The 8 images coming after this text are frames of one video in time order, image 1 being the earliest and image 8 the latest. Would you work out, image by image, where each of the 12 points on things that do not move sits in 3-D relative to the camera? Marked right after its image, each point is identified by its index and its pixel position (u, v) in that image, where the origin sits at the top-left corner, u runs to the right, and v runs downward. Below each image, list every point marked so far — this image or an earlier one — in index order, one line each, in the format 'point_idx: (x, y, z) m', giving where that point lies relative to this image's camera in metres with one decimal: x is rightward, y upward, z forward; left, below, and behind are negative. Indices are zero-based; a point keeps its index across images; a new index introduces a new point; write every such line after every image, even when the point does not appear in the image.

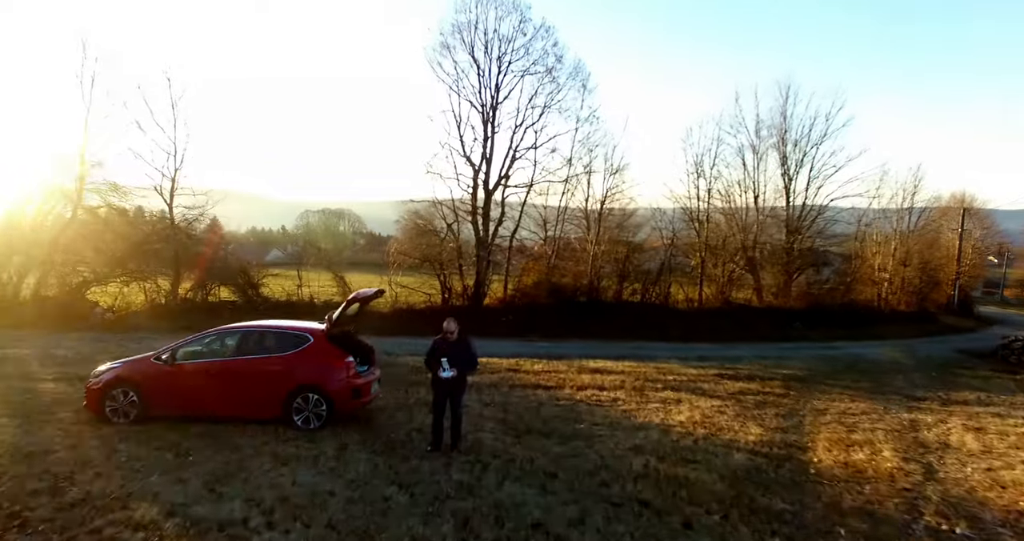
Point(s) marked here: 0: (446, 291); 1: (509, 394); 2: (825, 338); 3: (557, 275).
0: (-1.8, -0.6, +17.9) m
1: (0.0, -1.5, +7.8) m
2: (+9.2, -1.9, +19.3) m
3: (+1.3, -0.1, +18.8) m
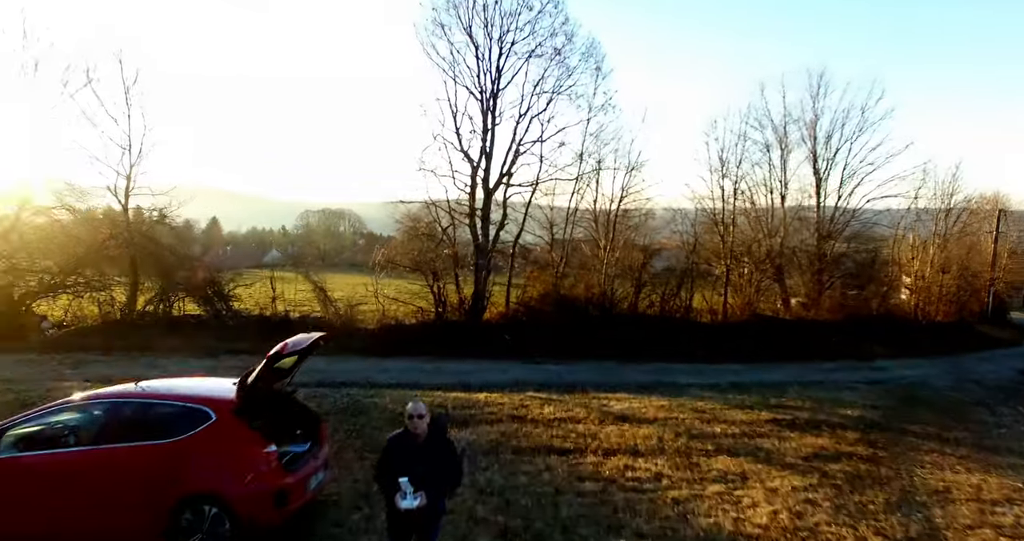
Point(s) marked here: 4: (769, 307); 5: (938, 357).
0: (-1.8, -0.8, +15.9) m
1: (0.0, -1.7, +5.8) m
2: (+9.3, -2.2, +17.2) m
3: (+1.4, -0.4, +16.7) m
4: (+7.1, -1.0, +18.3) m
5: (+11.7, -2.4, +18.1) m
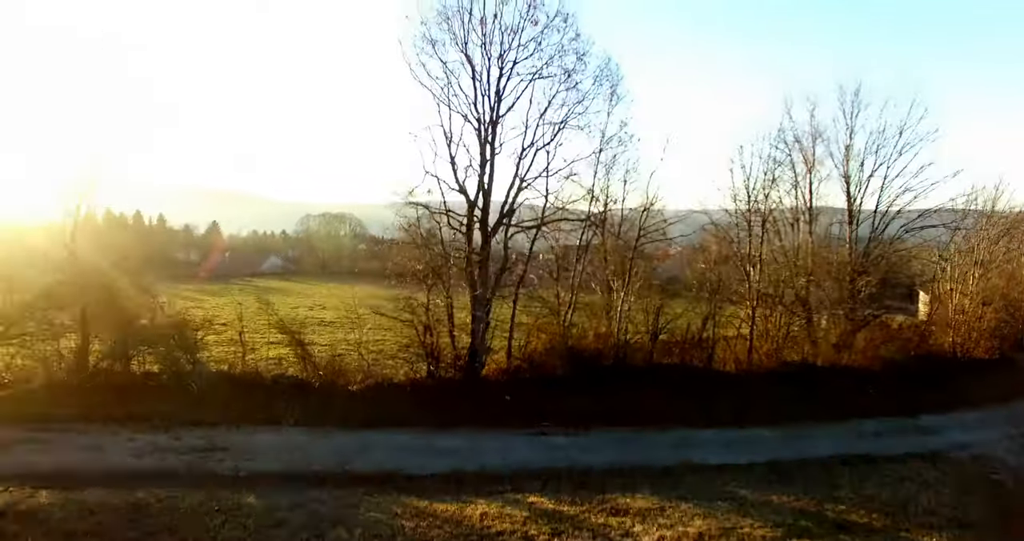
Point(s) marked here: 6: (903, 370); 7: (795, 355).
0: (-1.7, -1.9, +14.0) m
1: (0.0, -2.8, +3.9) m
2: (+9.3, -3.2, +15.3) m
3: (+1.4, -1.4, +14.9) m
4: (+7.1, -2.0, +16.4) m
5: (+11.8, -3.4, +16.2) m
6: (+10.1, -2.5, +16.8) m
7: (+7.0, -2.1, +16.2) m
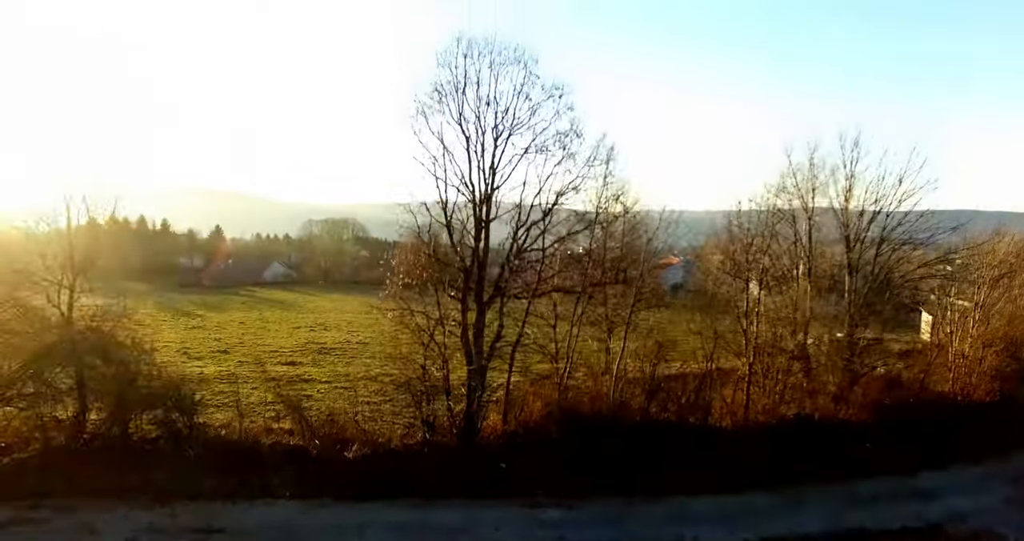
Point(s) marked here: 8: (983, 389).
0: (-1.8, -3.2, +14.0) m
1: (-0.2, -4.2, +3.9) m
2: (+9.3, -4.6, +15.3) m
3: (+1.3, -2.8, +14.9) m
4: (+7.0, -3.4, +16.4) m
5: (+11.7, -4.7, +16.2) m
6: (+10.0, -3.9, +16.8) m
7: (+6.9, -3.4, +16.2) m
8: (+13.5, -3.4, +18.8) m
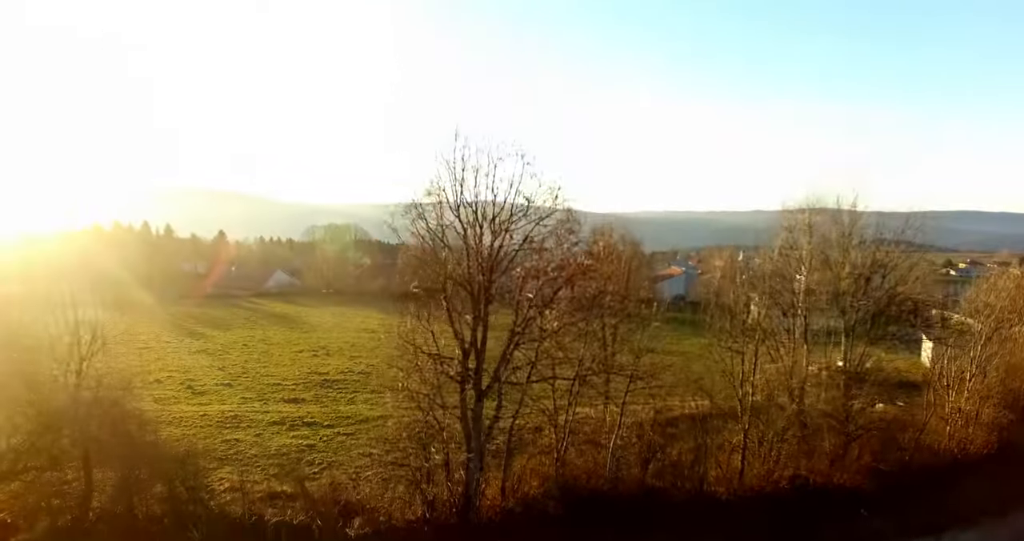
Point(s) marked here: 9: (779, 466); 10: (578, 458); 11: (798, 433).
0: (-1.8, -5.0, +14.3) m
1: (-0.2, -6.0, +4.2) m
2: (+9.2, -6.2, +15.5) m
3: (+1.3, -4.5, +15.1) m
4: (+7.0, -5.0, +16.6) m
5: (+11.7, -6.4, +16.4) m
6: (+10.0, -5.5, +17.0) m
7: (+6.9, -5.1, +16.4) m
8: (+13.5, -5.0, +19.0) m
9: (+6.7, -4.9, +16.5) m
10: (+1.6, -4.3, +15.5) m
11: (+7.6, -4.2, +17.3) m
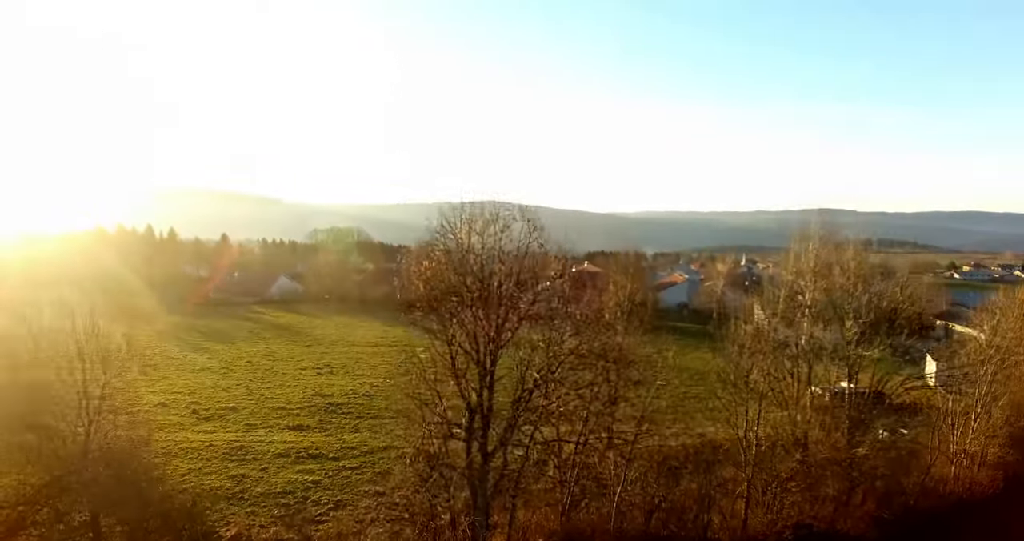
0: (-1.7, -6.2, +14.4) m
1: (-0.1, -7.3, +4.2) m
2: (+9.4, -7.4, +15.5) m
3: (+1.4, -5.7, +15.1) m
4: (+7.1, -6.2, +16.6) m
5: (+11.8, -7.6, +16.4) m
6: (+10.1, -6.7, +17.0) m
7: (+7.0, -6.3, +16.5) m
8: (+13.7, -6.1, +19.0) m
9: (+6.8, -6.1, +16.5) m
10: (+1.7, -5.5, +15.6) m
11: (+7.7, -5.4, +17.4) m
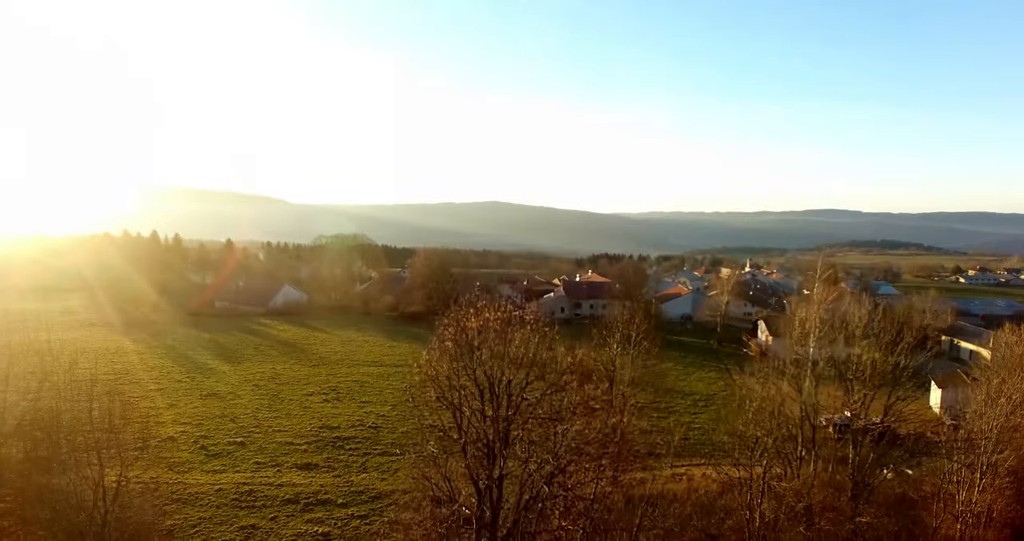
0: (-1.5, -8.1, +14.5) m
1: (0.0, -9.2, +4.4) m
2: (+9.6, -9.2, +15.6) m
3: (+1.6, -7.6, +15.3) m
4: (+7.4, -8.0, +16.8) m
5: (+12.0, -9.3, +16.5) m
6: (+10.3, -8.5, +17.1) m
7: (+7.2, -8.1, +16.6) m
8: (+13.9, -7.9, +19.1) m
9: (+7.0, -7.9, +16.7) m
10: (+1.9, -7.3, +15.7) m
11: (+7.9, -7.2, +17.5) m
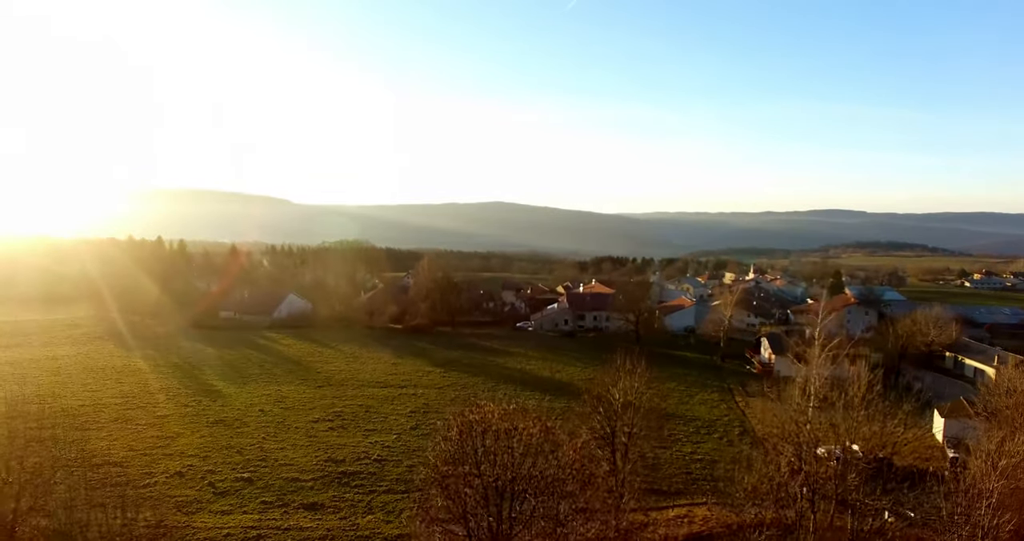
0: (-1.4, -10.1, +14.8) m
1: (+0.1, -11.2, +4.7) m
2: (+9.7, -11.1, +15.8) m
3: (+1.7, -9.5, +15.5) m
4: (+7.5, -9.9, +17.0) m
5: (+12.2, -11.2, +16.7) m
6: (+10.4, -10.4, +17.3) m
7: (+7.3, -10.0, +16.8) m
8: (+14.0, -9.7, +19.3) m
9: (+7.1, -9.8, +16.9) m
10: (+2.0, -9.3, +16.0) m
11: (+8.0, -9.1, +17.7) m
